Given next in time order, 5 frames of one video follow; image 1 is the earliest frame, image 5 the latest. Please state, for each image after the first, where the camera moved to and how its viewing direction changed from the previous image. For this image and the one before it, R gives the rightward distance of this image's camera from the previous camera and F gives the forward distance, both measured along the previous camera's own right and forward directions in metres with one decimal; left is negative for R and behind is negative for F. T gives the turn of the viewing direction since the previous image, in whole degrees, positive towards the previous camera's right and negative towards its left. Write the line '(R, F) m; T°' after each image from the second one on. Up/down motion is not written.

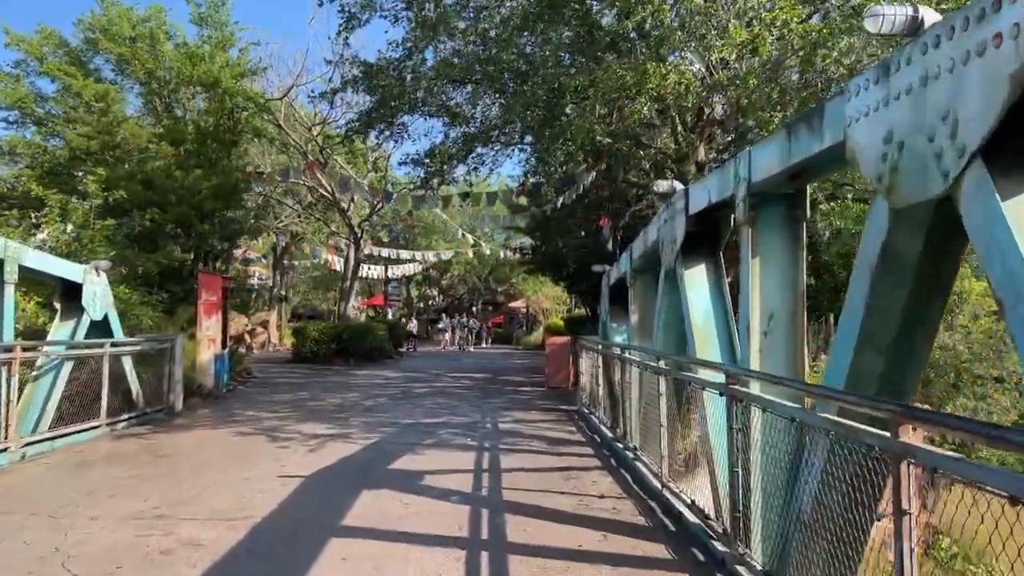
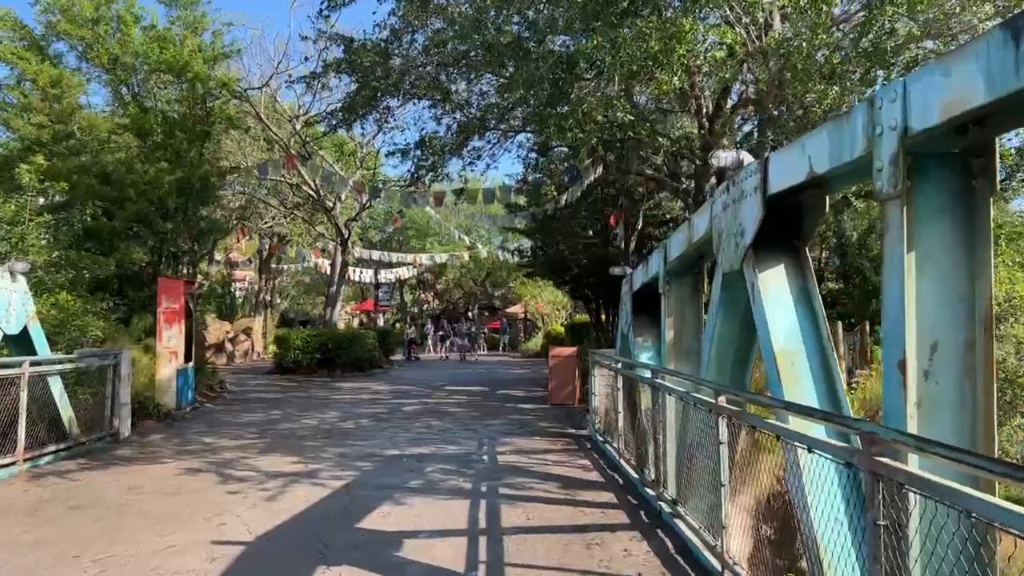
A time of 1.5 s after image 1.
(-0.1, +1.7) m; 0°
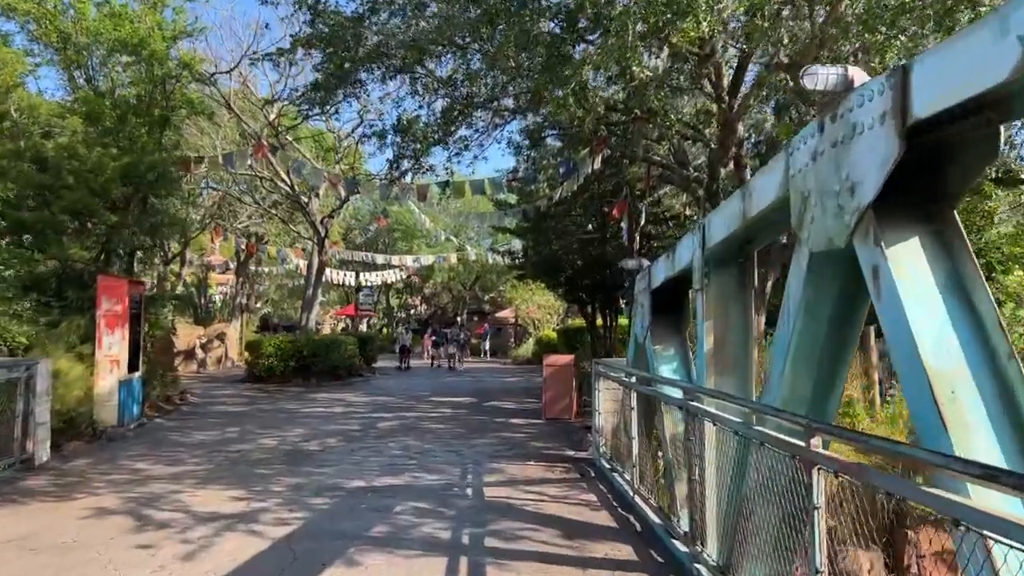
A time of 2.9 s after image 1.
(0.0, +1.6) m; +1°
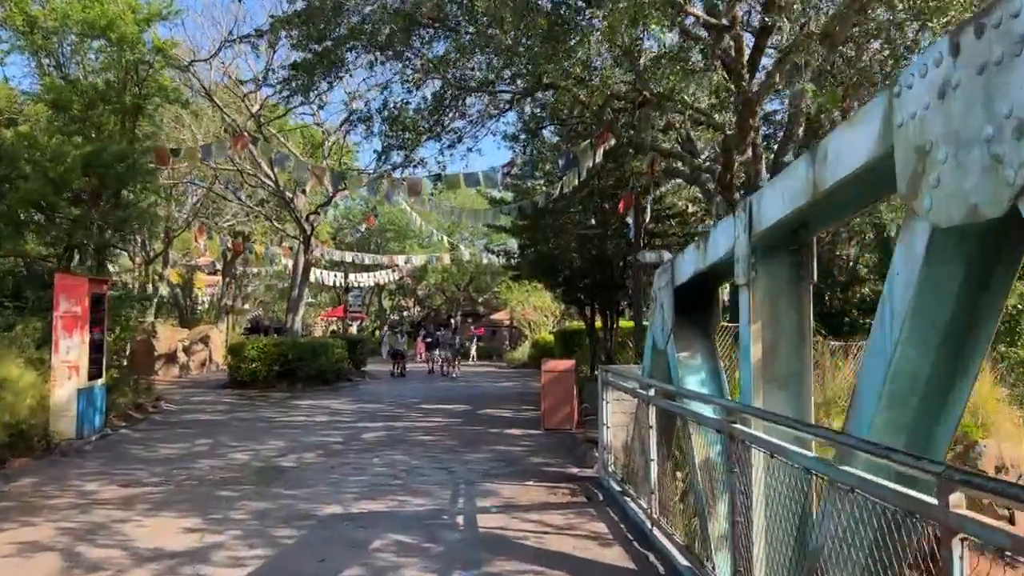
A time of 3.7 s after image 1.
(0.0, +1.0) m; 0°
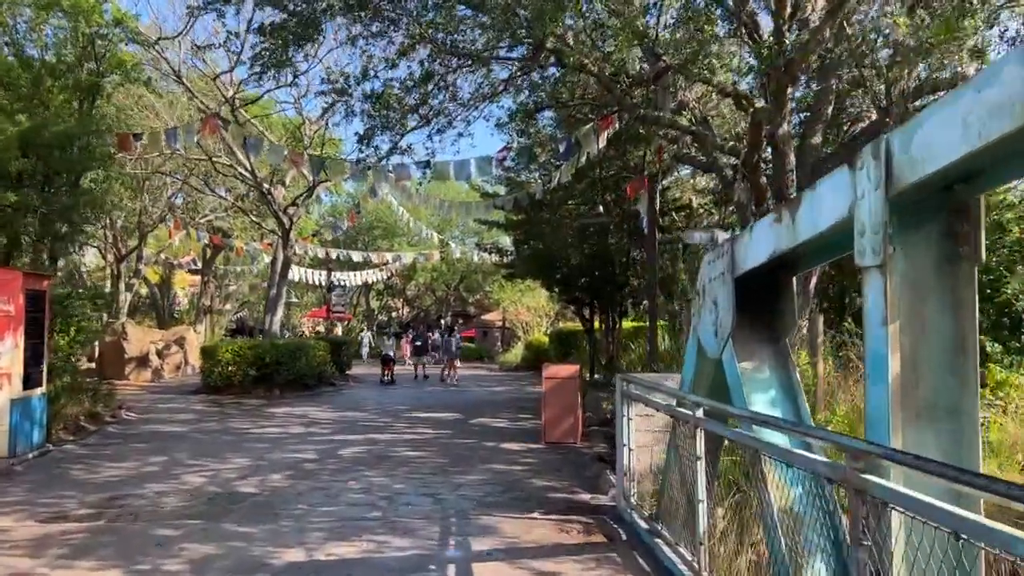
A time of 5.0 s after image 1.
(-0.1, +1.4) m; +1°
